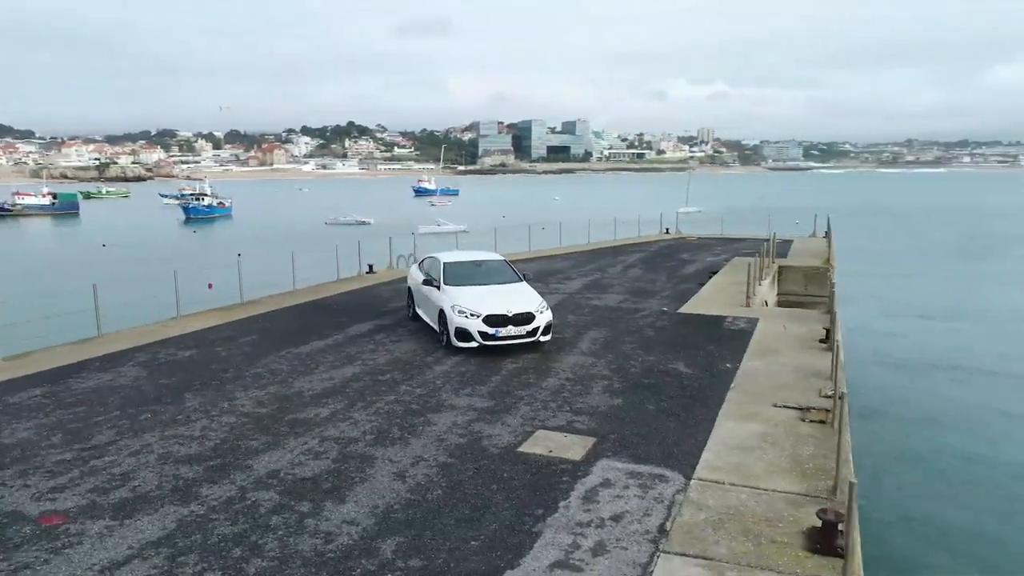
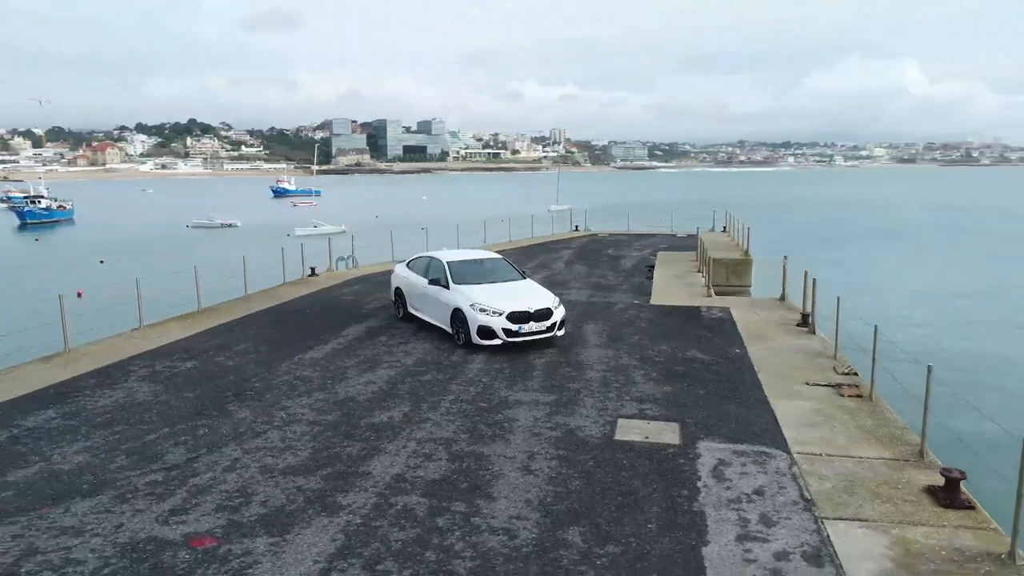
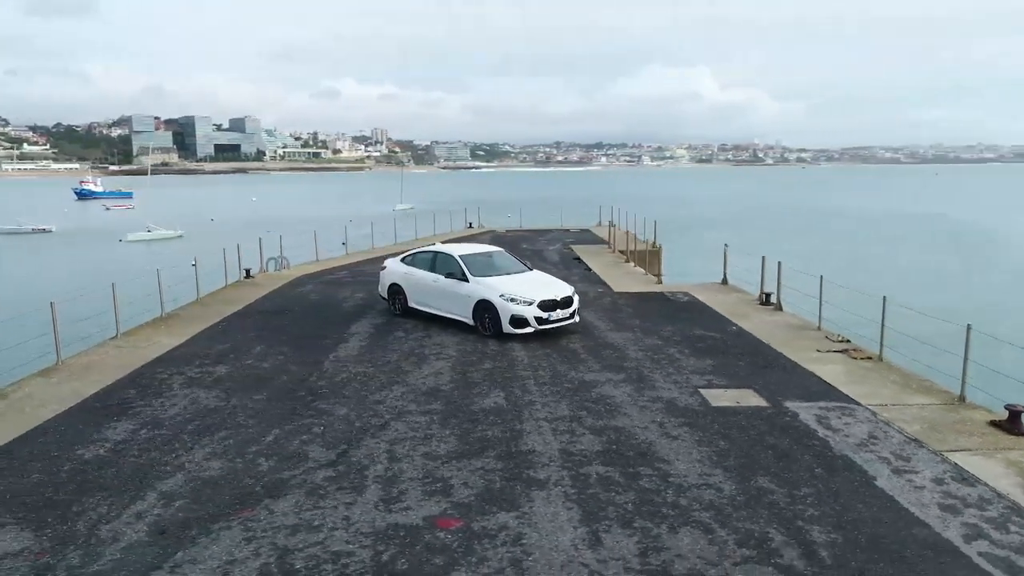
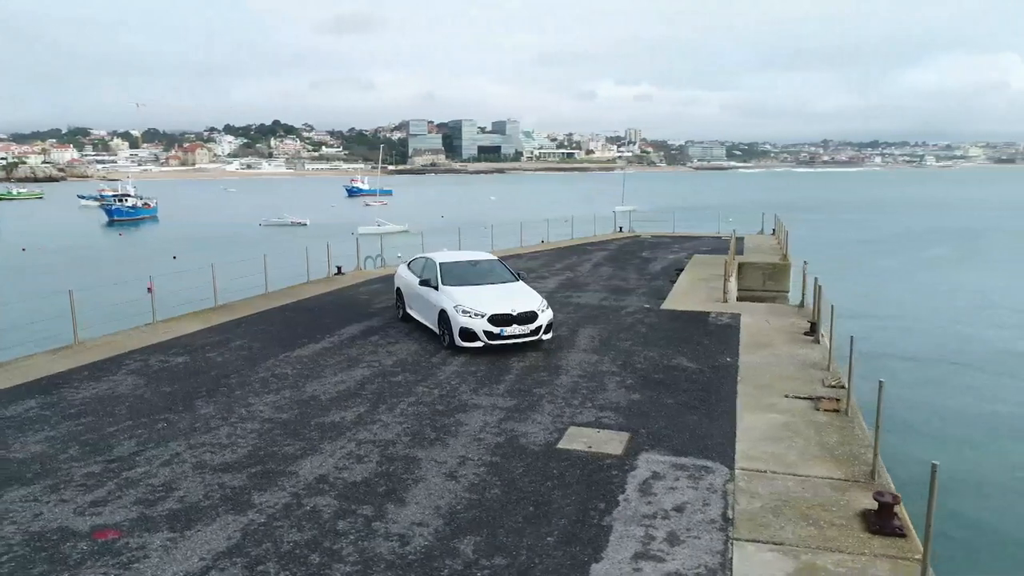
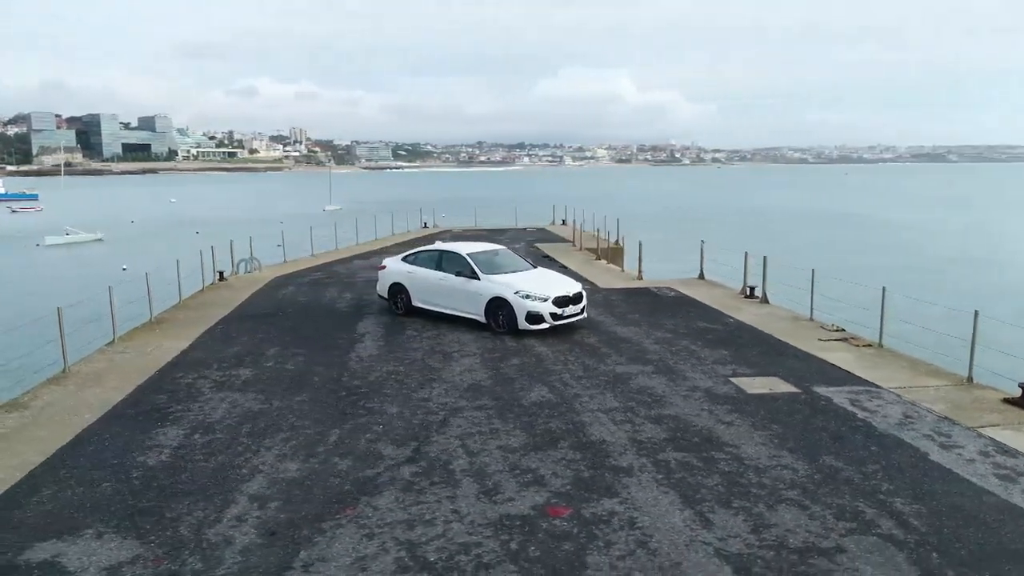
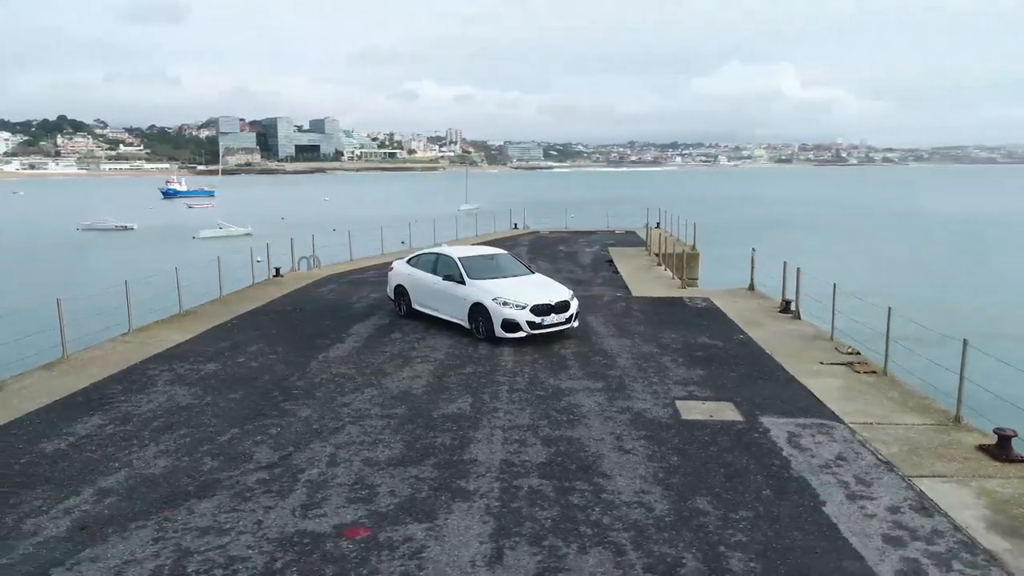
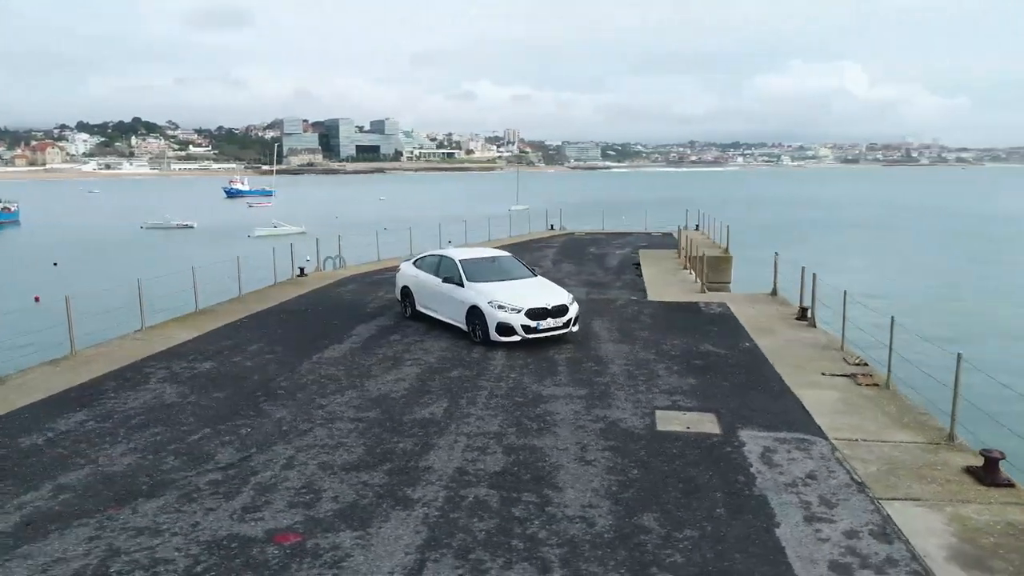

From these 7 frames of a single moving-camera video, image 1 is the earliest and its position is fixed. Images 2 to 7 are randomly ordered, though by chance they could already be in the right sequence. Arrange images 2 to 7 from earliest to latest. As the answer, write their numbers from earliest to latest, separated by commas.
4, 2, 7, 6, 3, 5
